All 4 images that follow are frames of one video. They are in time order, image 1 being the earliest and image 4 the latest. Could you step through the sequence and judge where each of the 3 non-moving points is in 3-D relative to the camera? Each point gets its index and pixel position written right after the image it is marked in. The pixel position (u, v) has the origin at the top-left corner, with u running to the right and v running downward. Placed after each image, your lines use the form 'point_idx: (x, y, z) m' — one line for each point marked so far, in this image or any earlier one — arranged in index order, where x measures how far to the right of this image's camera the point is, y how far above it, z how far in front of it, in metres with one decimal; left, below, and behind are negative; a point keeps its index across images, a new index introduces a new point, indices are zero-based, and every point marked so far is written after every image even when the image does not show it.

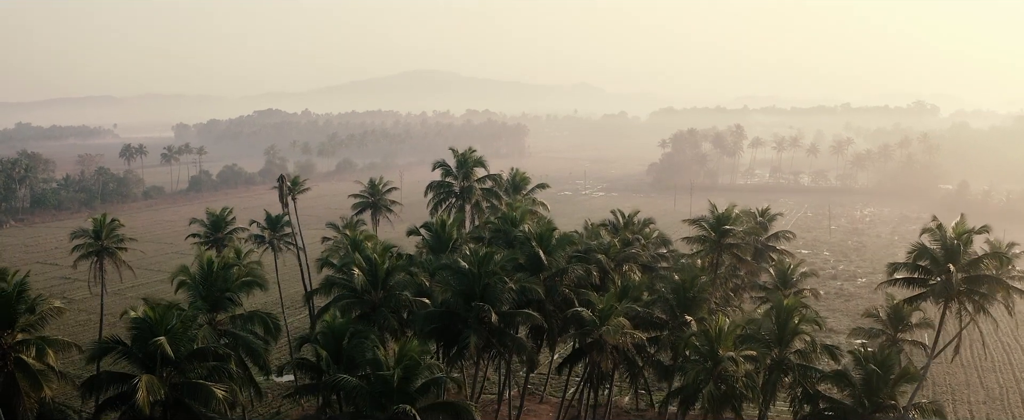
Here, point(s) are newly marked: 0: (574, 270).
0: (+1.2, -1.2, +12.9) m
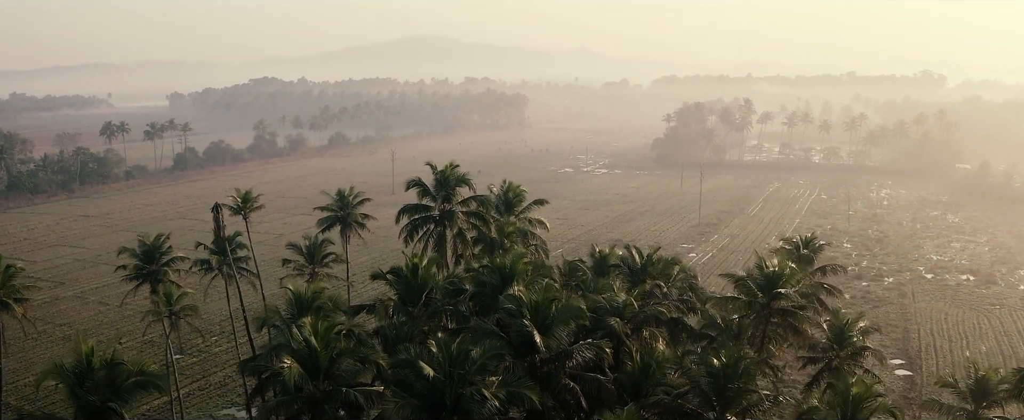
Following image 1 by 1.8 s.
0: (+1.0, -2.2, +9.8) m
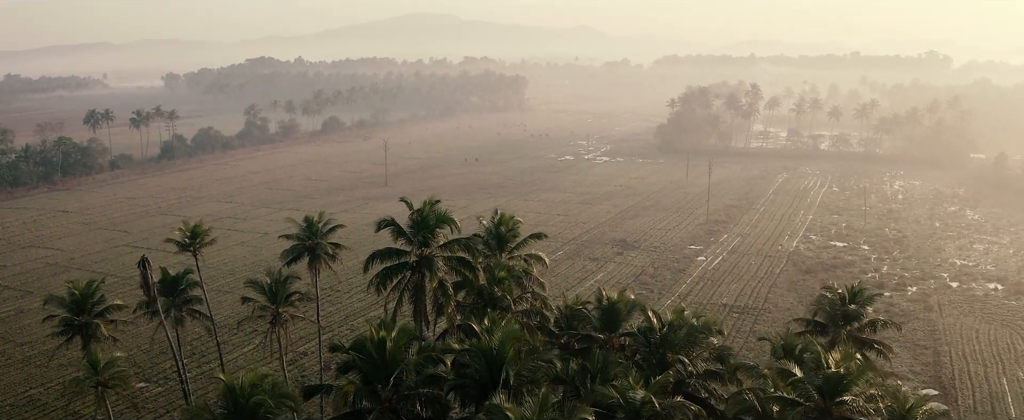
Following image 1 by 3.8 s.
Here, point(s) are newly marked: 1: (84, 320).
0: (+0.9, -3.2, +7.5) m
1: (-9.7, -2.5, +14.7) m
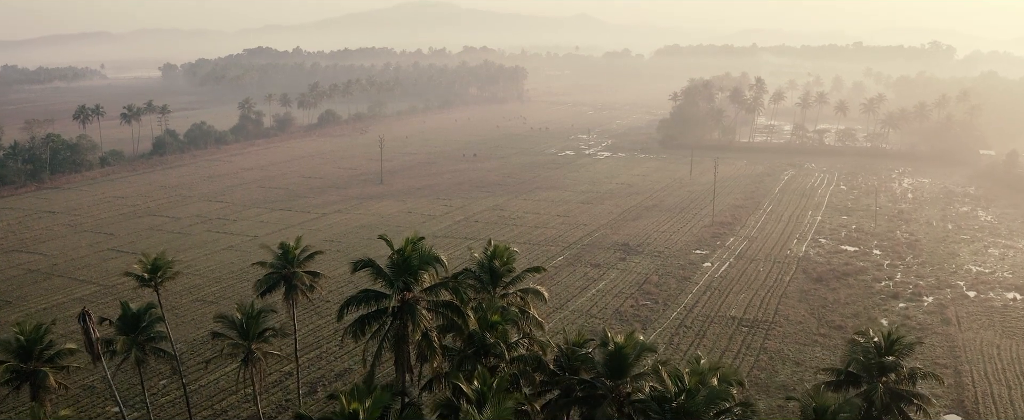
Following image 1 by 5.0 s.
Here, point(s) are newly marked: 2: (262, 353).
0: (+0.7, -4.0, +6.1) m
1: (-9.8, -3.1, +13.3) m
2: (-5.7, -3.2, +14.8) m
